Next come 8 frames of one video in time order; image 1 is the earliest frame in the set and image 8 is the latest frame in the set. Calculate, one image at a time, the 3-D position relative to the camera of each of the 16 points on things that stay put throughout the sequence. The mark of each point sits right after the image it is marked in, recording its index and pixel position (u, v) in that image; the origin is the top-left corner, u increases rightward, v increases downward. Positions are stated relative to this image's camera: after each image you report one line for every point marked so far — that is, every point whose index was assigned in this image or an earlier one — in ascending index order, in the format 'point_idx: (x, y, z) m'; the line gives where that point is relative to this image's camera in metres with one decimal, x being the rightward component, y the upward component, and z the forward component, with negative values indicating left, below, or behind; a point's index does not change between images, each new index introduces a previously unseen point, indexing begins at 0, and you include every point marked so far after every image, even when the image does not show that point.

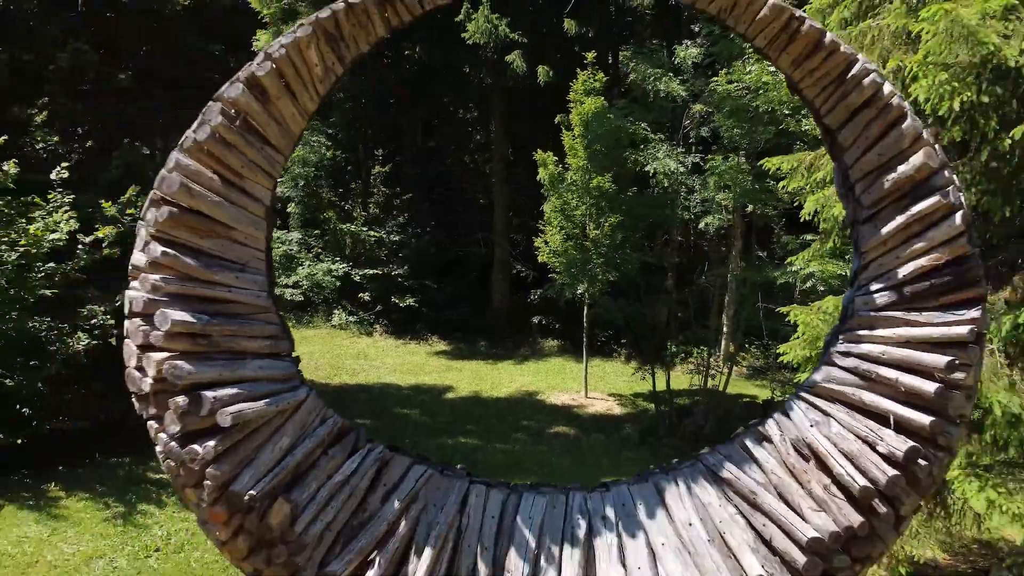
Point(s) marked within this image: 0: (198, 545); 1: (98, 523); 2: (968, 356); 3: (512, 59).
0: (-2.3, -1.9, +6.0) m
1: (-3.1, -1.8, +6.1) m
2: (+1.1, -0.2, +2.1) m
3: (0.0, +4.0, +14.2) m
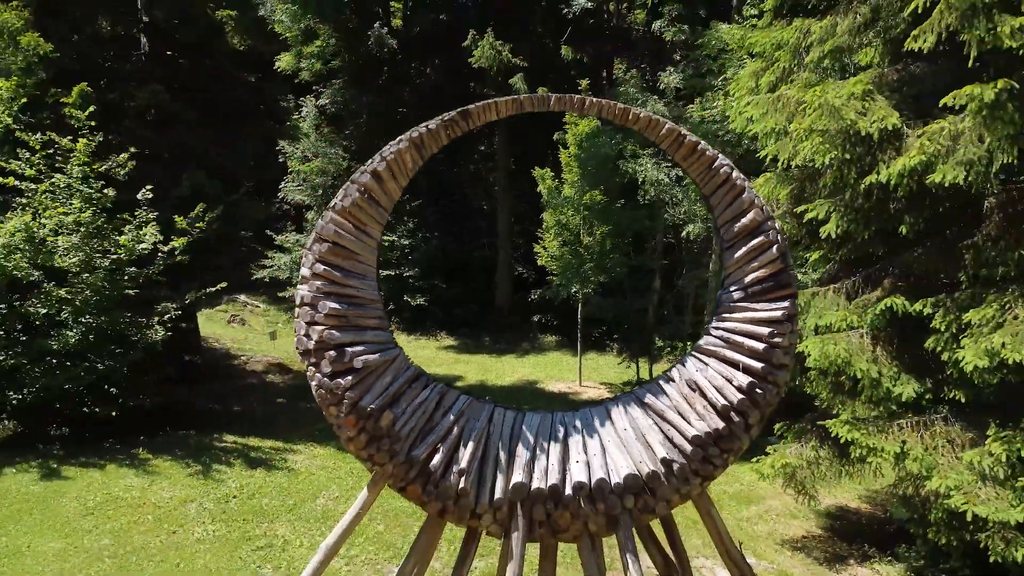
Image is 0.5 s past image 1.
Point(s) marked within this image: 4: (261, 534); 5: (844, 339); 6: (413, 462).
0: (-2.2, -1.9, +7.4) m
1: (-3.1, -1.8, +7.6) m
2: (+1.2, -0.2, +3.6) m
3: (+0.1, +4.0, +15.7) m
4: (-2.0, -2.0, +6.6) m
5: (+2.2, -0.3, +5.4) m
6: (-0.4, -0.8, +3.5) m
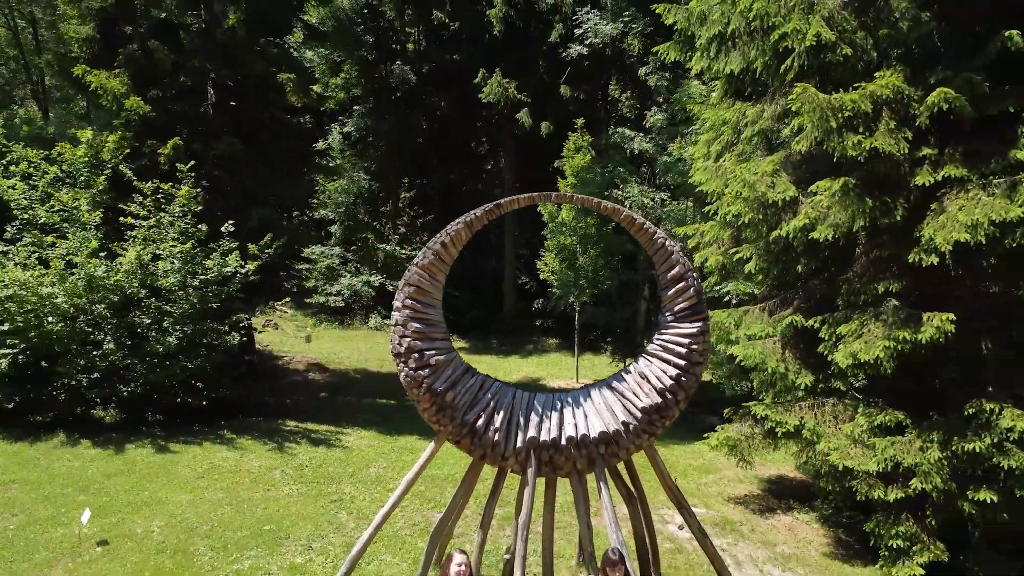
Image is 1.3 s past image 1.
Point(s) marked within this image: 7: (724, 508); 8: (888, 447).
0: (-2.1, -2.0, +9.5) m
1: (-3.0, -2.0, +9.7) m
2: (+1.3, -0.4, +5.7) m
3: (+0.2, +3.8, +17.8) m
4: (-1.9, -2.2, +8.7) m
5: (+2.3, -0.5, +7.5) m
6: (-0.3, -0.9, +5.6) m
7: (+2.2, -2.3, +8.4) m
8: (+3.0, -1.3, +6.4) m
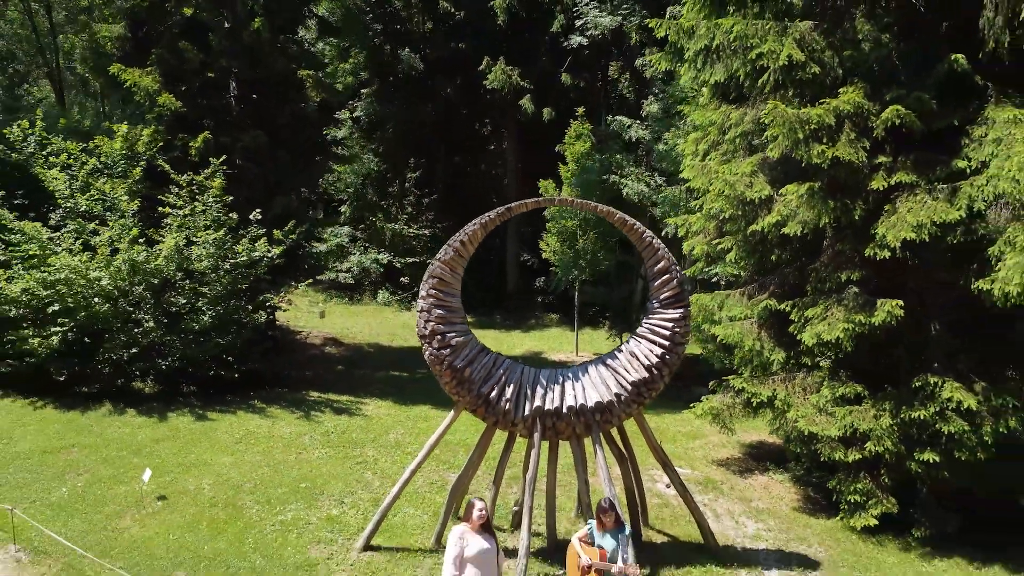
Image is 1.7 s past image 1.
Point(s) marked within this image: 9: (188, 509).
0: (-2.1, -1.8, +10.5) m
1: (-2.9, -1.7, +10.7) m
2: (+1.4, -0.3, +6.6) m
3: (+0.3, +4.3, +18.6) m
4: (-1.9, -2.0, +9.7) m
5: (+2.4, -0.4, +8.5) m
6: (-0.3, -0.9, +6.6) m
7: (+2.3, -2.1, +9.5) m
8: (+3.1, -1.2, +7.4) m
9: (-3.1, -2.1, +7.8) m
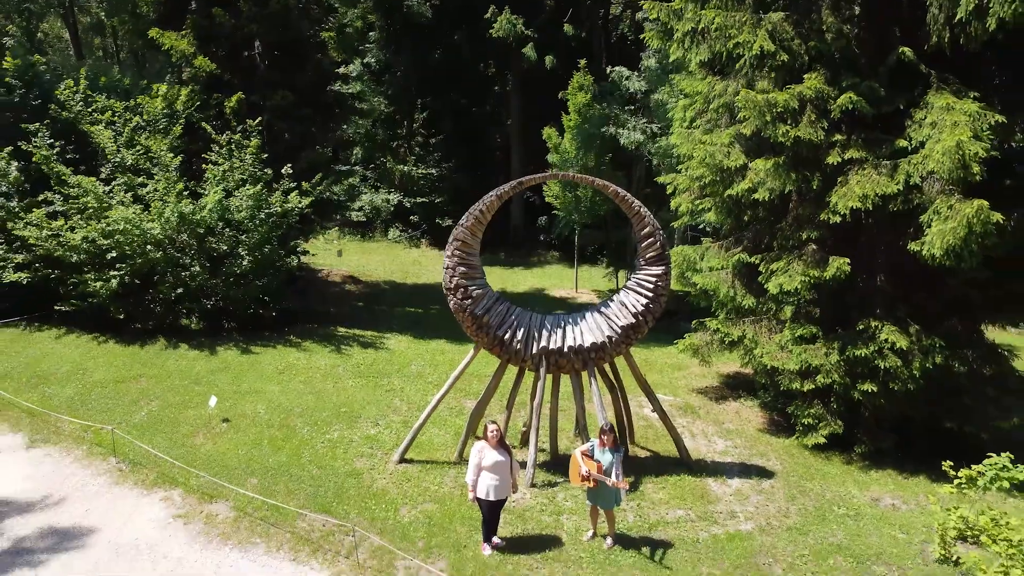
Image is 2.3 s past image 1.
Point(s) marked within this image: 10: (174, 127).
0: (-2.0, -1.1, +12.0) m
1: (-2.8, -1.0, +12.2) m
2: (+1.5, +0.1, +7.9) m
3: (+0.4, +5.7, +19.4) m
4: (-1.8, -1.3, +11.2) m
5: (+2.5, +0.2, +9.8) m
6: (-0.2, -0.5, +8.0) m
7: (+2.4, -1.5, +11.0) m
8: (+3.2, -0.7, +8.8) m
9: (-3.0, -1.6, +9.3) m
10: (-5.3, +2.5, +12.7) m
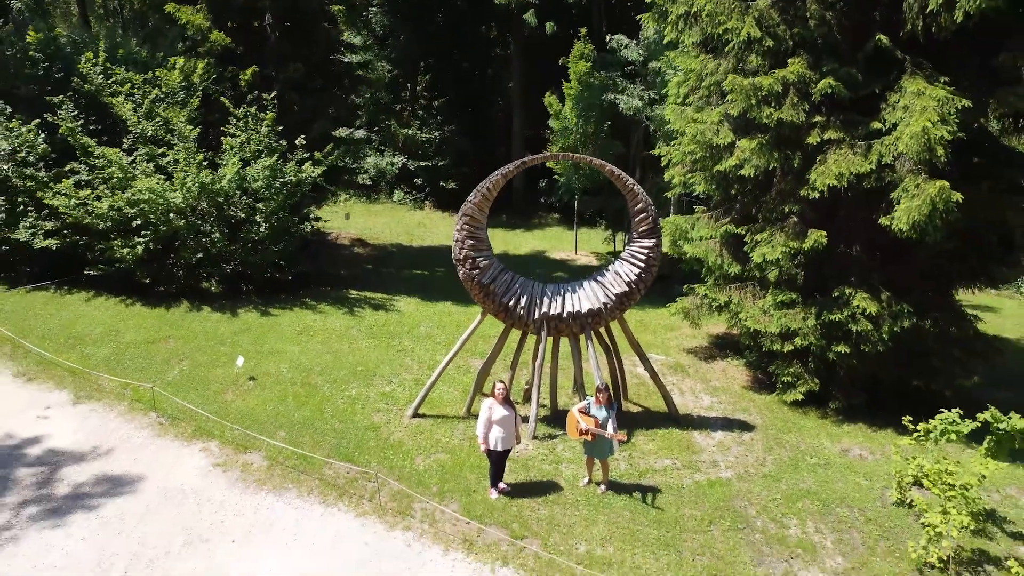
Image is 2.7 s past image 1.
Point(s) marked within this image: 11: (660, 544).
0: (-1.9, -0.5, +12.8) m
1: (-2.8, -0.4, +13.0) m
2: (+1.5, +0.4, +8.7) m
3: (+0.4, +6.7, +19.8) m
4: (-1.7, -0.8, +12.0) m
5: (+2.5, +0.6, +10.6) m
6: (-0.1, -0.2, +8.8) m
7: (+2.4, -1.0, +11.8) m
8: (+3.2, -0.3, +9.6) m
9: (-3.0, -1.2, +10.1) m
10: (-5.3, +3.1, +13.3) m
11: (+1.3, -2.2, +7.0) m
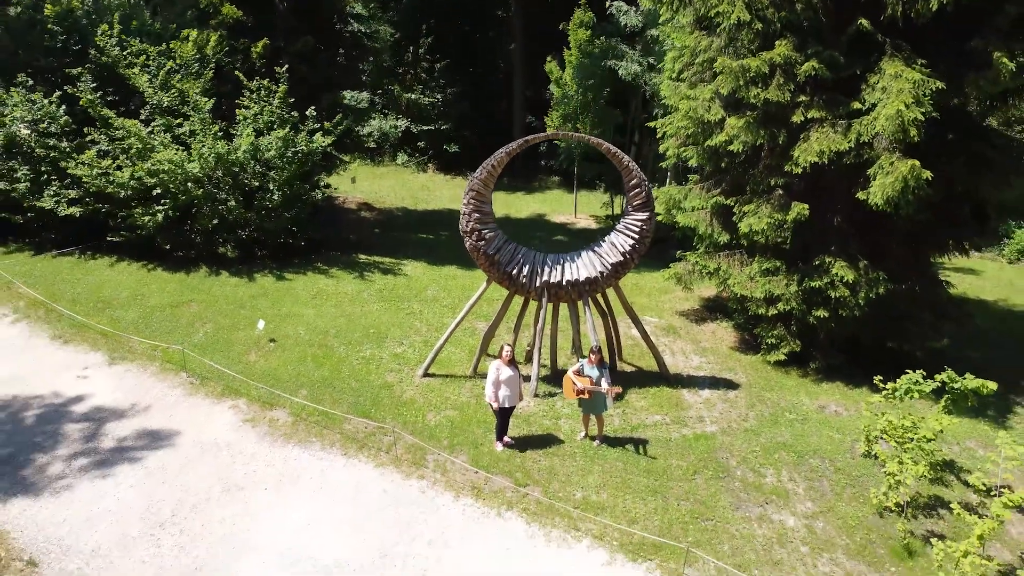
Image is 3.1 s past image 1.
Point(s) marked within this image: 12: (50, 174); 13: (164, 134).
0: (-1.9, 0.0, +13.5) m
1: (-2.7, +0.2, +13.7) m
2: (+1.6, +0.8, +9.3) m
3: (+0.4, +7.6, +20.1) m
4: (-1.7, -0.3, +12.7) m
5: (+2.6, +1.0, +11.2) m
6: (-0.1, +0.2, +9.5) m
7: (+2.5, -0.5, +12.5) m
8: (+3.2, +0.1, +10.3) m
9: (-2.9, -0.8, +10.9) m
10: (-5.2, +3.7, +13.8) m
11: (+1.3, -2.0, +7.8) m
12: (-7.8, +1.9, +13.6) m
13: (-5.8, +2.6, +13.5) m
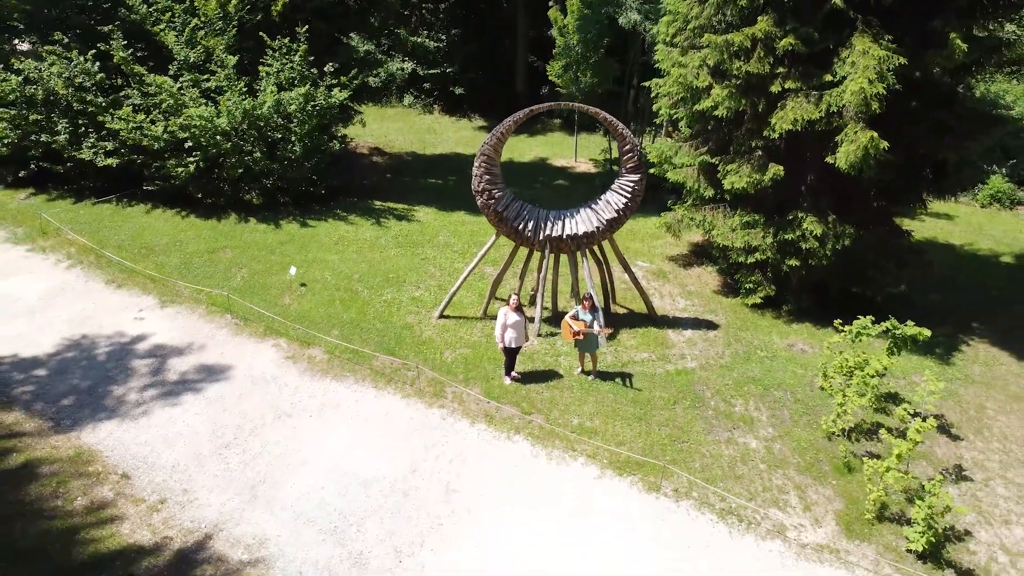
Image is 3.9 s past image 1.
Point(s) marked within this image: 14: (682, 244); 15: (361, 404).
0: (-1.8, +1.0, +14.7) m
1: (-2.6, +1.2, +14.9) m
2: (+1.6, +1.4, +10.5) m
3: (+0.5, +9.2, +20.6) m
4: (-1.6, +0.6, +13.9) m
5: (+2.7, +1.8, +12.3) m
6: (0.0, +0.8, +10.7) m
7: (+2.5, +0.4, +13.8) m
8: (+3.3, +0.7, +11.5) m
9: (-2.8, -0.1, +12.2) m
10: (-5.2, +4.7, +14.7) m
11: (+1.4, -1.5, +9.3) m
12: (-7.7, +2.9, +14.7) m
13: (-5.7, +3.5, +14.5) m
14: (+3.1, +0.8, +14.6) m
15: (-1.8, -1.4, +9.5) m
